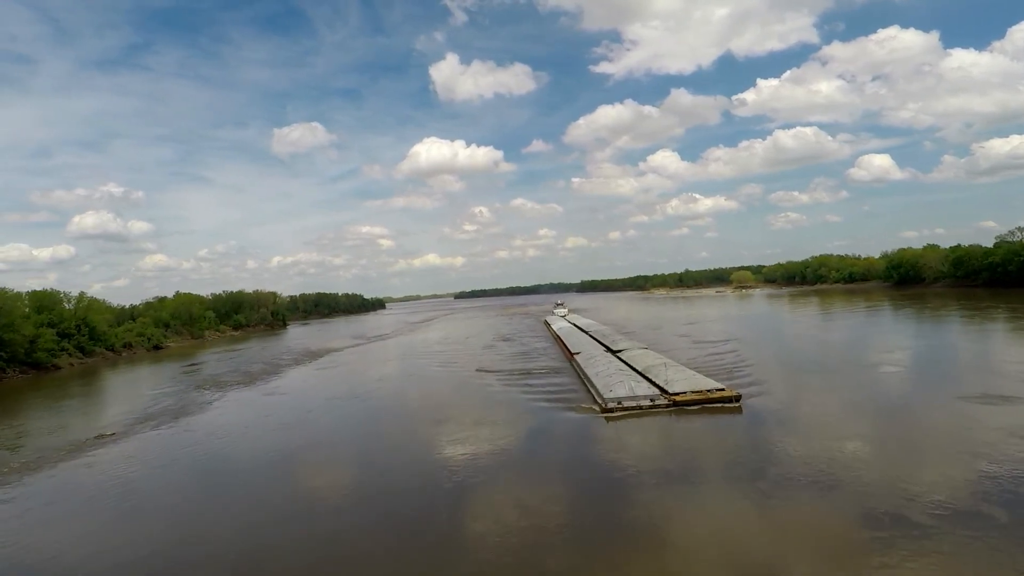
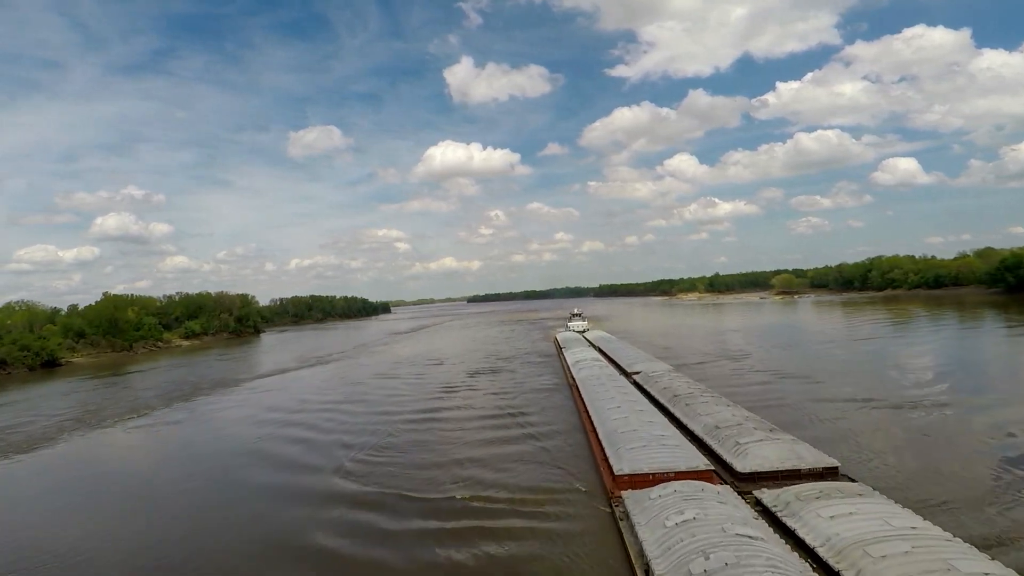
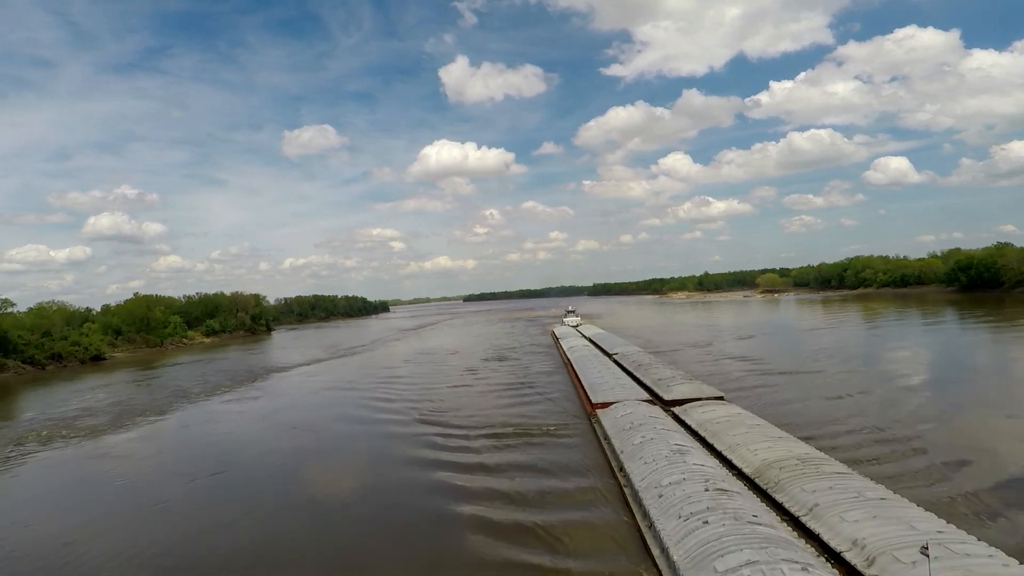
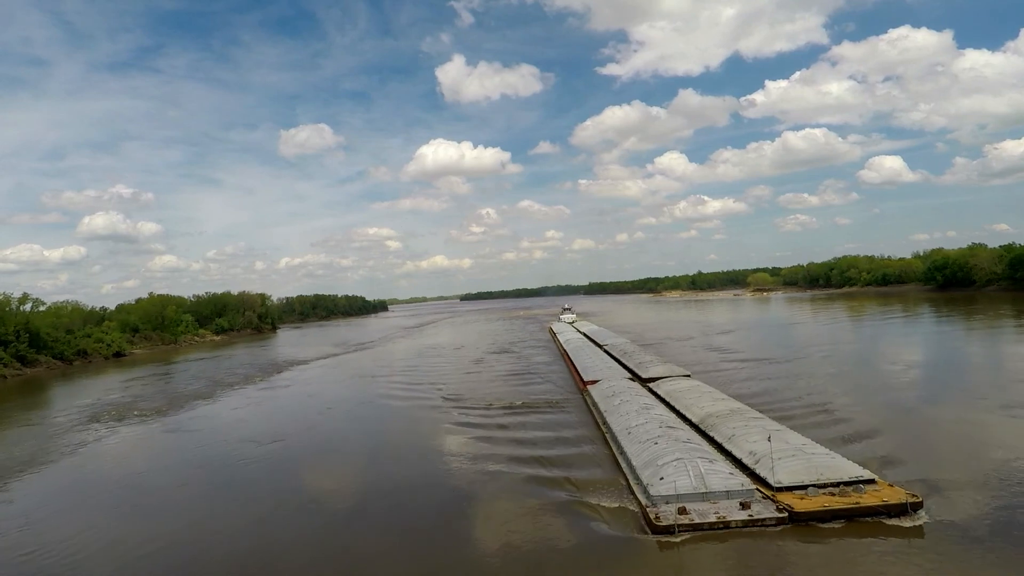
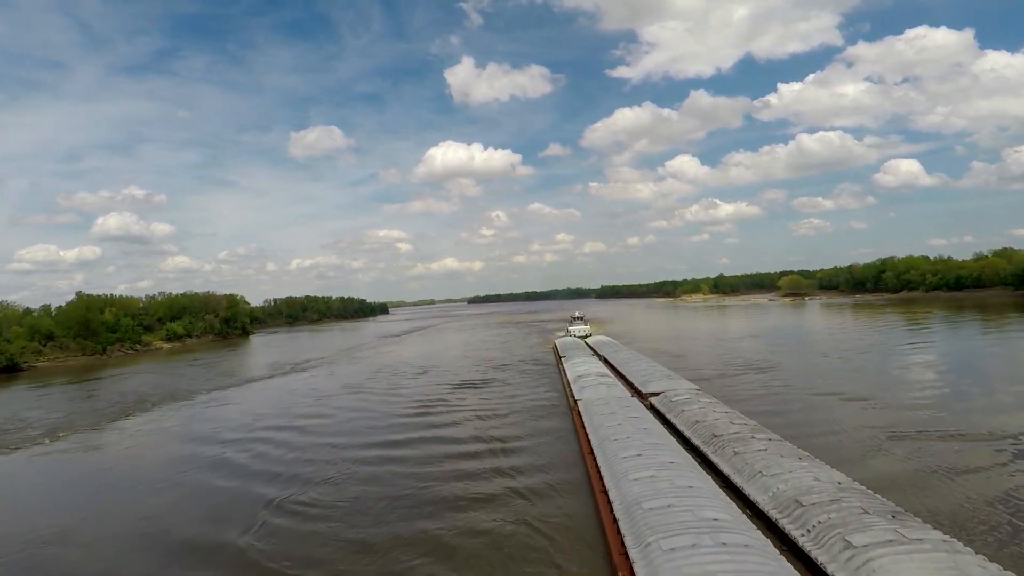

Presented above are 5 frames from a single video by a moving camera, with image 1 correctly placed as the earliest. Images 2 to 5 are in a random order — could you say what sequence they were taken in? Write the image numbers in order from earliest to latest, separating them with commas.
4, 3, 2, 5
